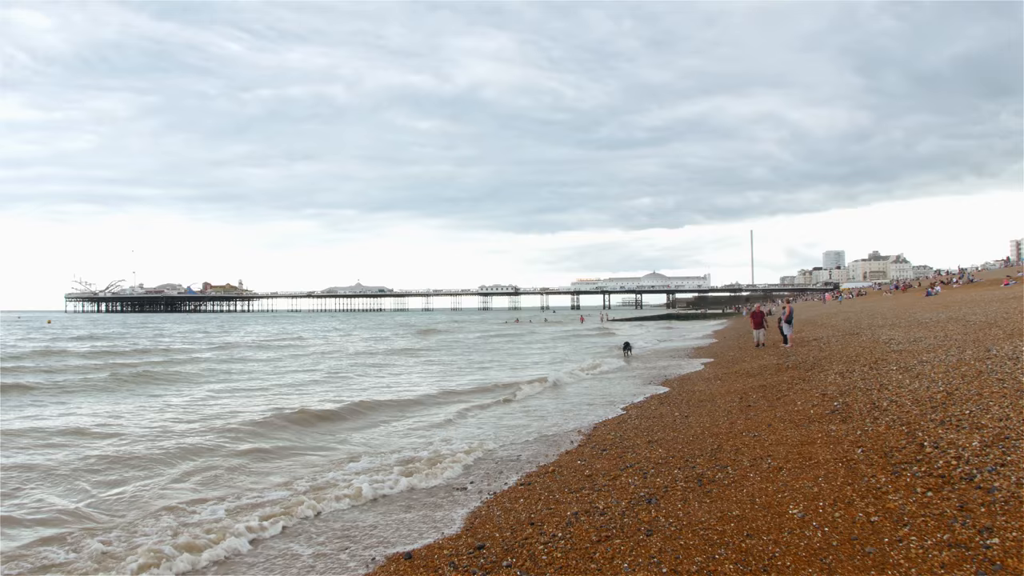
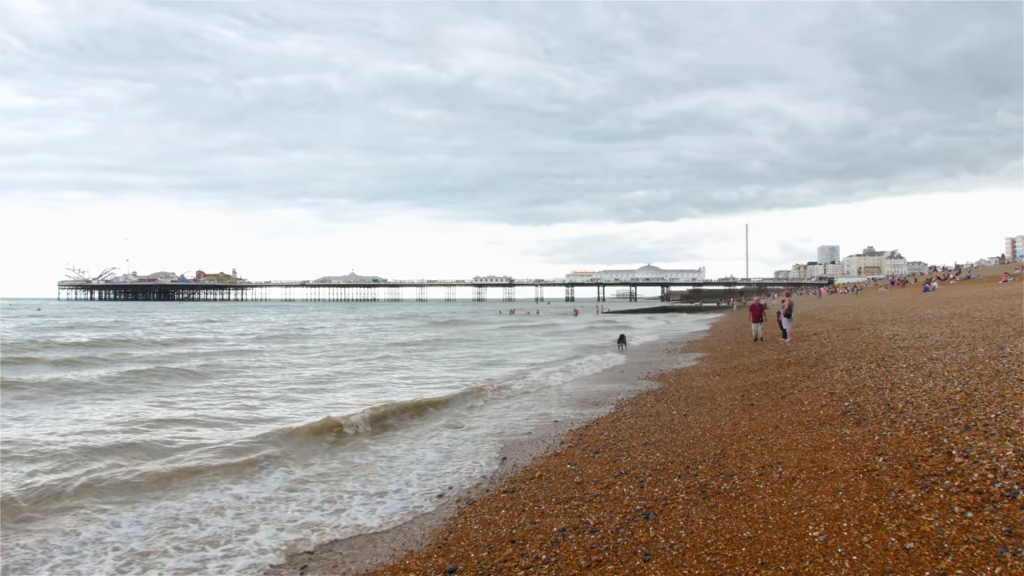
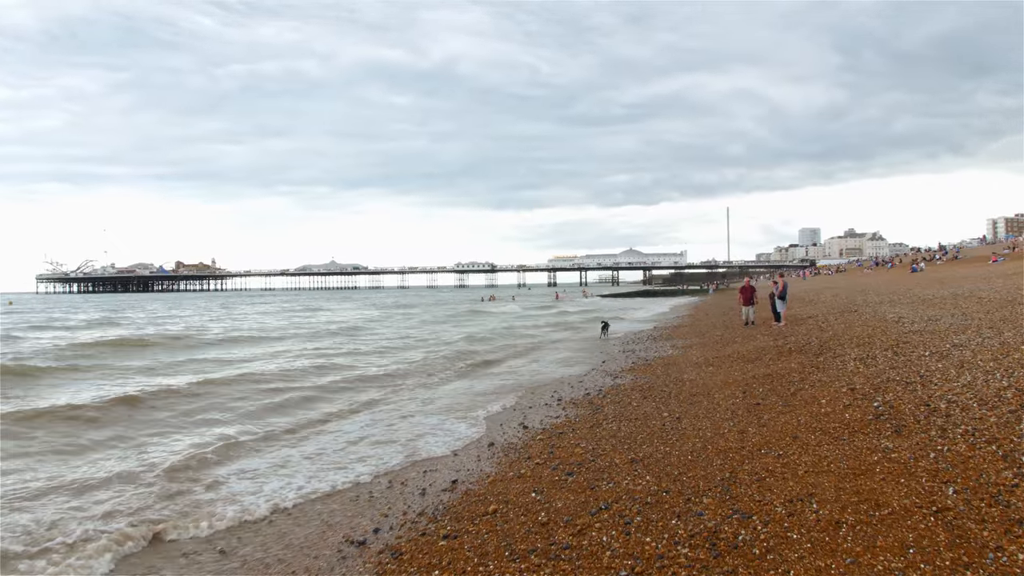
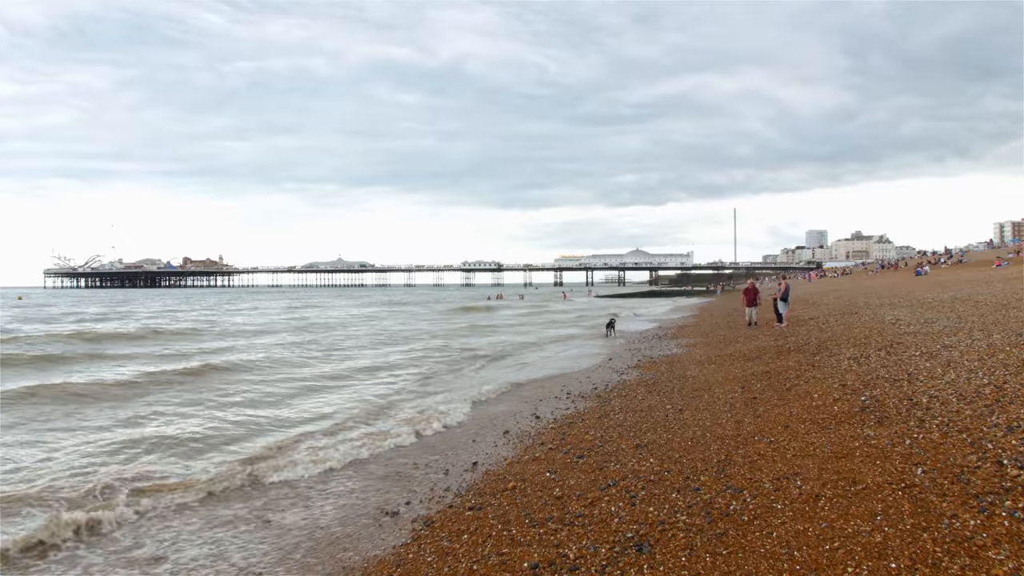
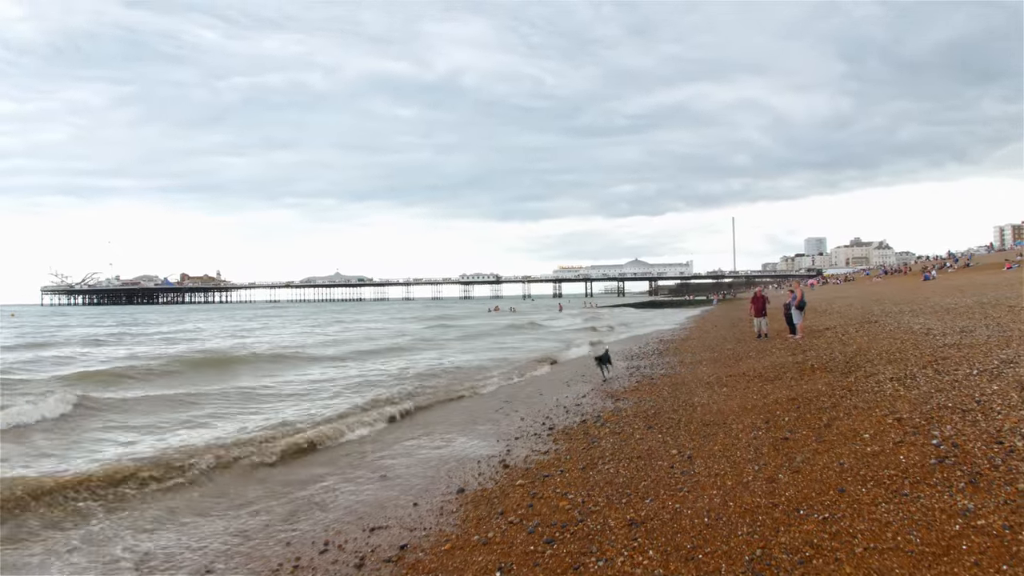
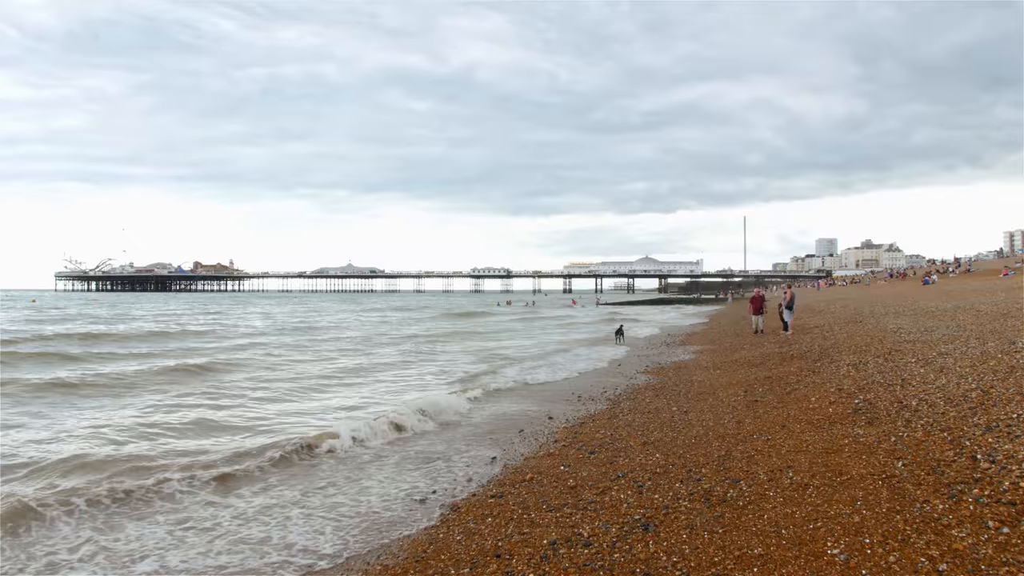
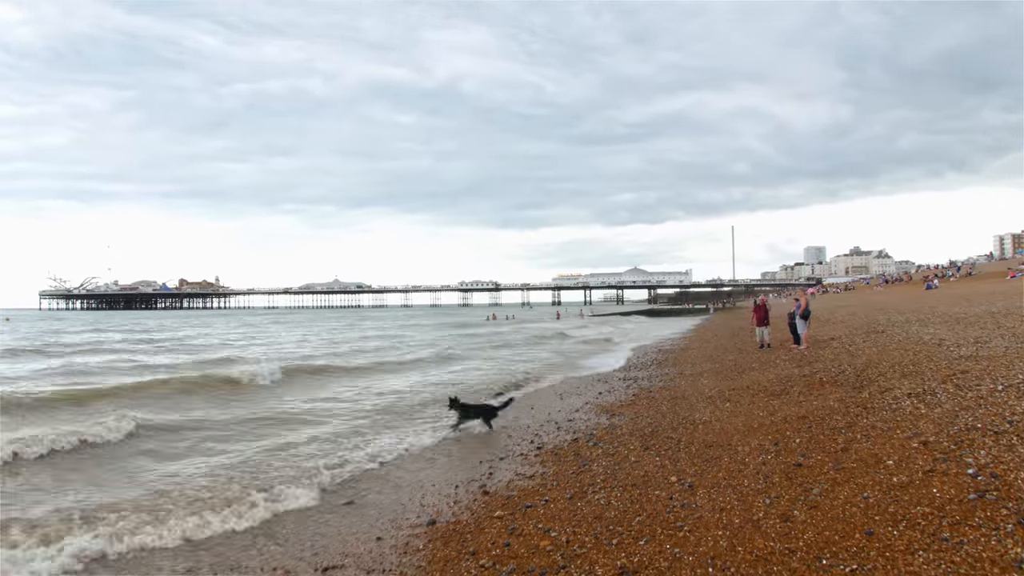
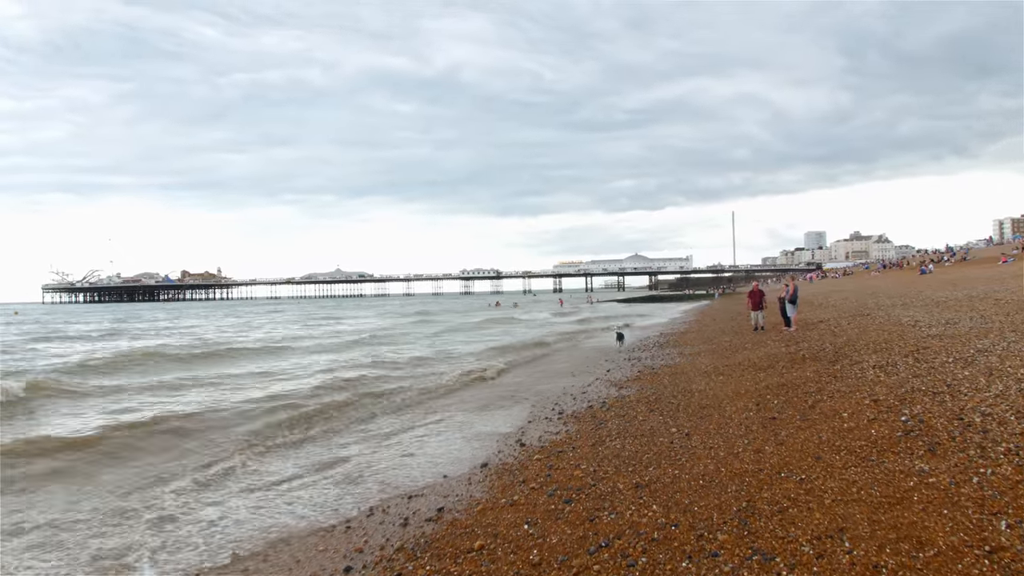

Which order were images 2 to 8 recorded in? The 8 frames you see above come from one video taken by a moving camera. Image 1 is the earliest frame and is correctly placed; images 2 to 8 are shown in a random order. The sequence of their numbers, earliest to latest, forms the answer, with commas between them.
2, 6, 4, 3, 8, 5, 7
